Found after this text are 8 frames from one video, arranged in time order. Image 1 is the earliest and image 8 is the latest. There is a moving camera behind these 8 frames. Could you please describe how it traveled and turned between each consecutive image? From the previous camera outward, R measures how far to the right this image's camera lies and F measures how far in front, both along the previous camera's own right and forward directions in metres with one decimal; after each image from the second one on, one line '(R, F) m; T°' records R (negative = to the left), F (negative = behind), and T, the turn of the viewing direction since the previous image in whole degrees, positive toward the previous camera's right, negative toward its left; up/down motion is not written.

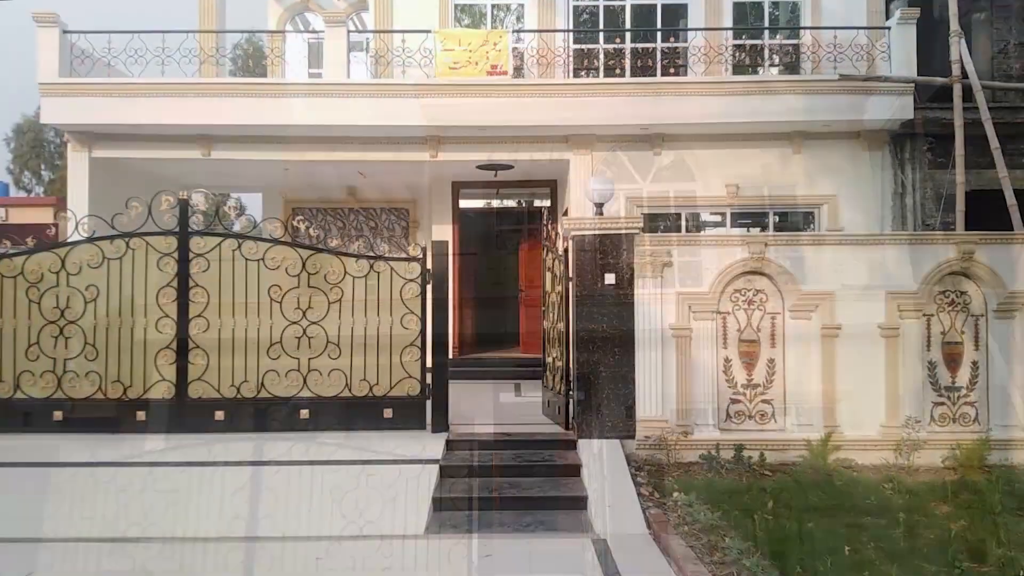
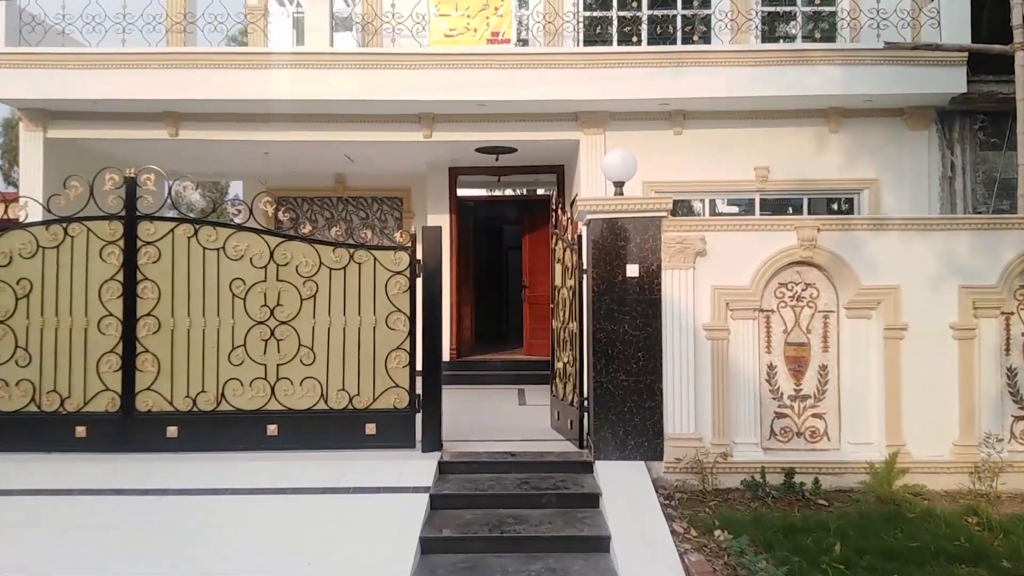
(0.0, +0.7) m; 0°
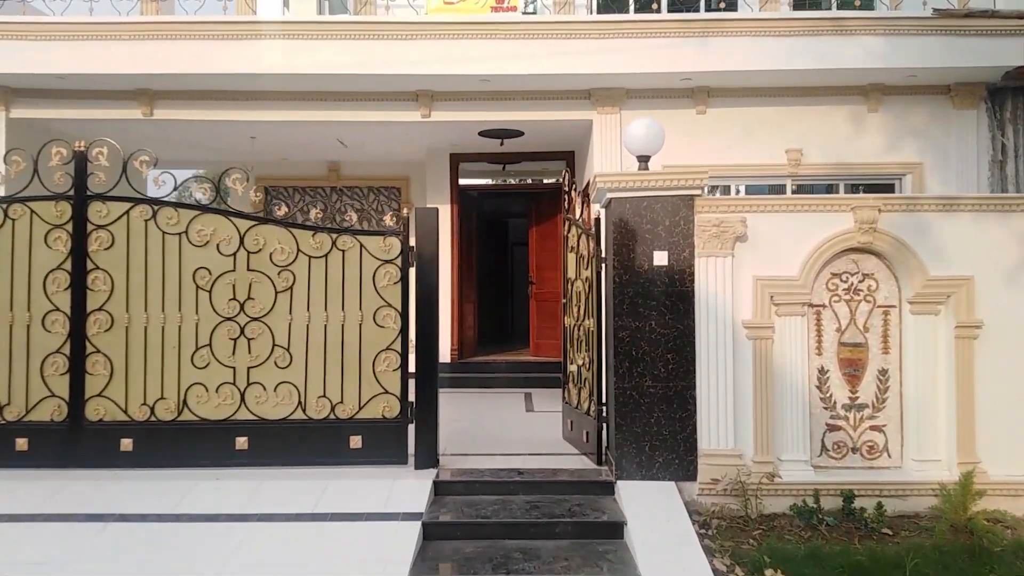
(0.0, +0.6) m; 0°
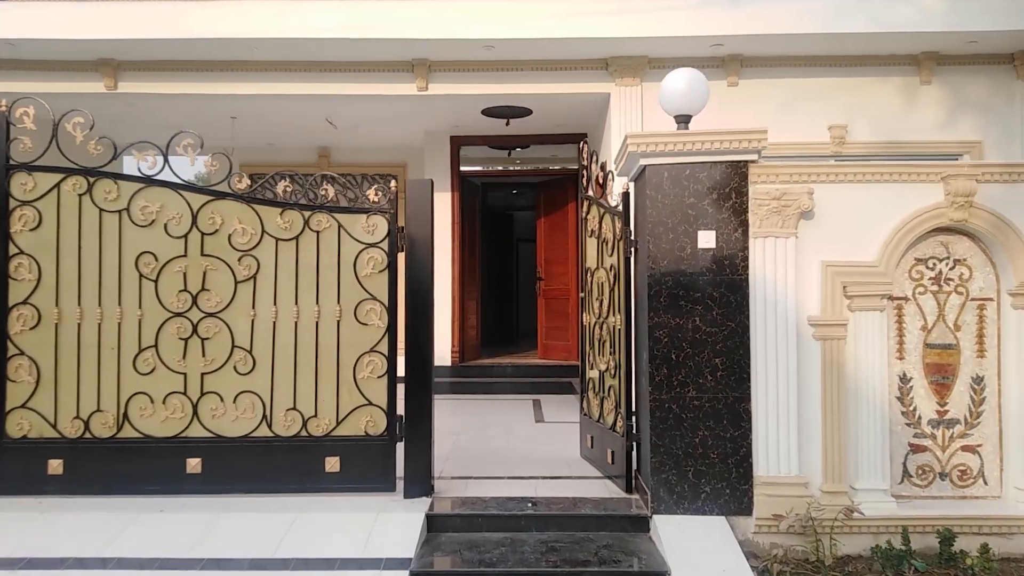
(0.0, +0.6) m; 0°
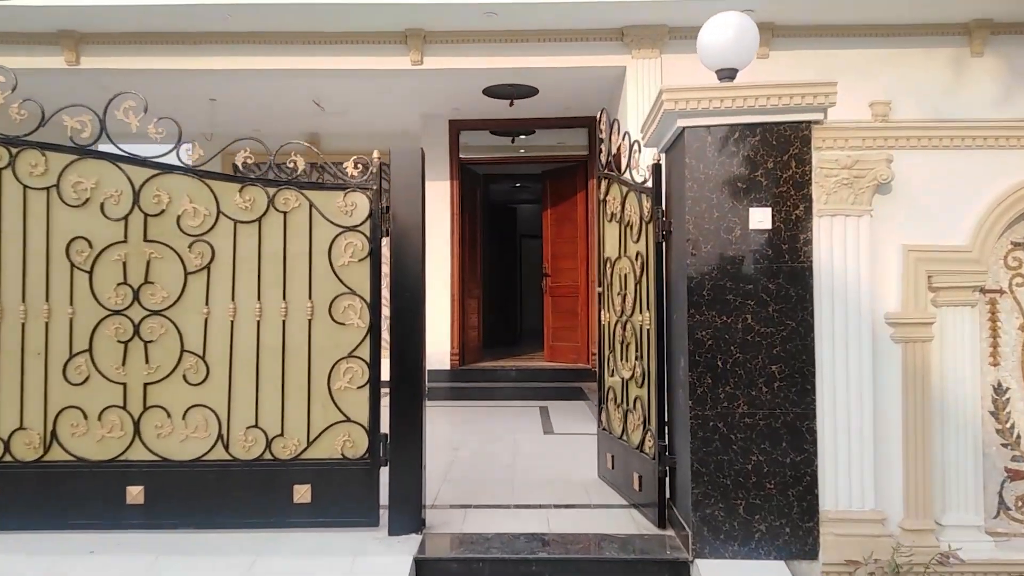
(0.0, +0.5) m; 0°
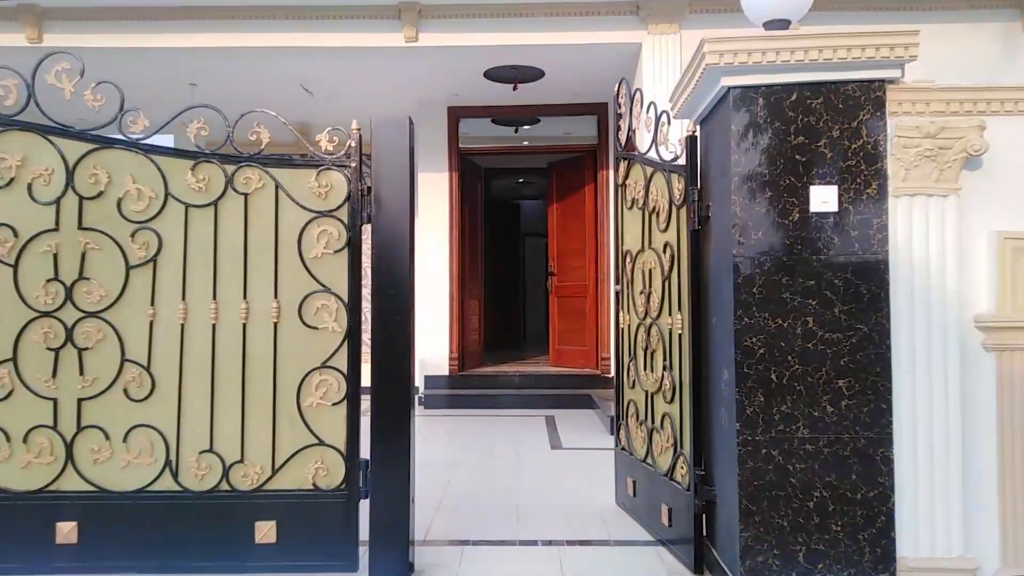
(0.0, +0.4) m; 0°
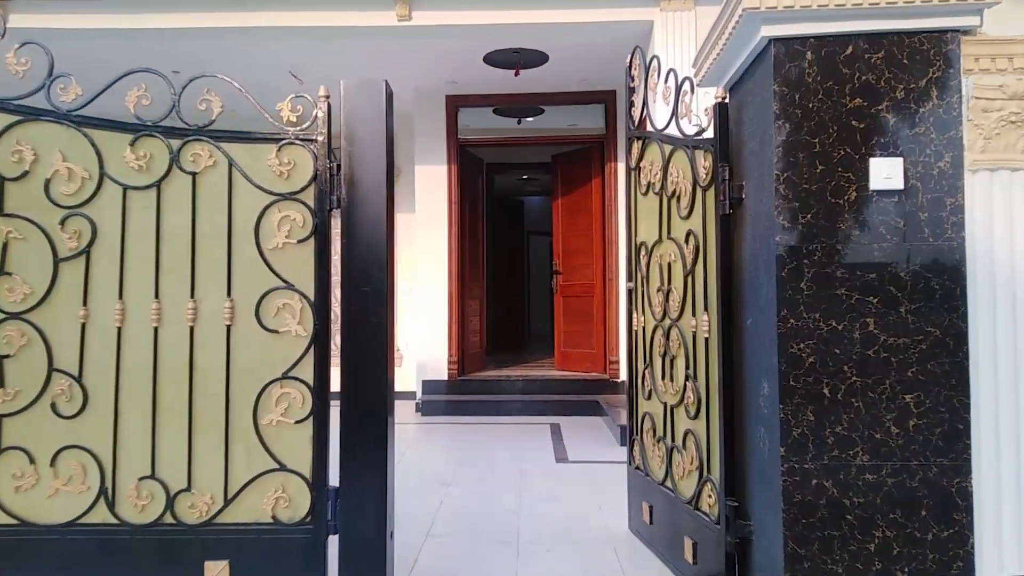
(0.0, +0.3) m; 0°
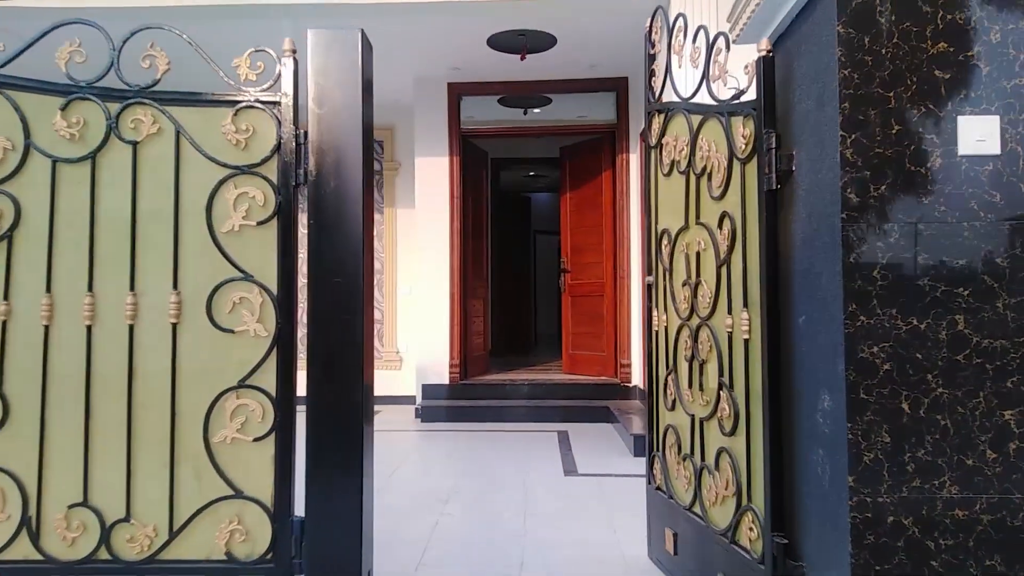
(0.0, +0.3) m; 0°
